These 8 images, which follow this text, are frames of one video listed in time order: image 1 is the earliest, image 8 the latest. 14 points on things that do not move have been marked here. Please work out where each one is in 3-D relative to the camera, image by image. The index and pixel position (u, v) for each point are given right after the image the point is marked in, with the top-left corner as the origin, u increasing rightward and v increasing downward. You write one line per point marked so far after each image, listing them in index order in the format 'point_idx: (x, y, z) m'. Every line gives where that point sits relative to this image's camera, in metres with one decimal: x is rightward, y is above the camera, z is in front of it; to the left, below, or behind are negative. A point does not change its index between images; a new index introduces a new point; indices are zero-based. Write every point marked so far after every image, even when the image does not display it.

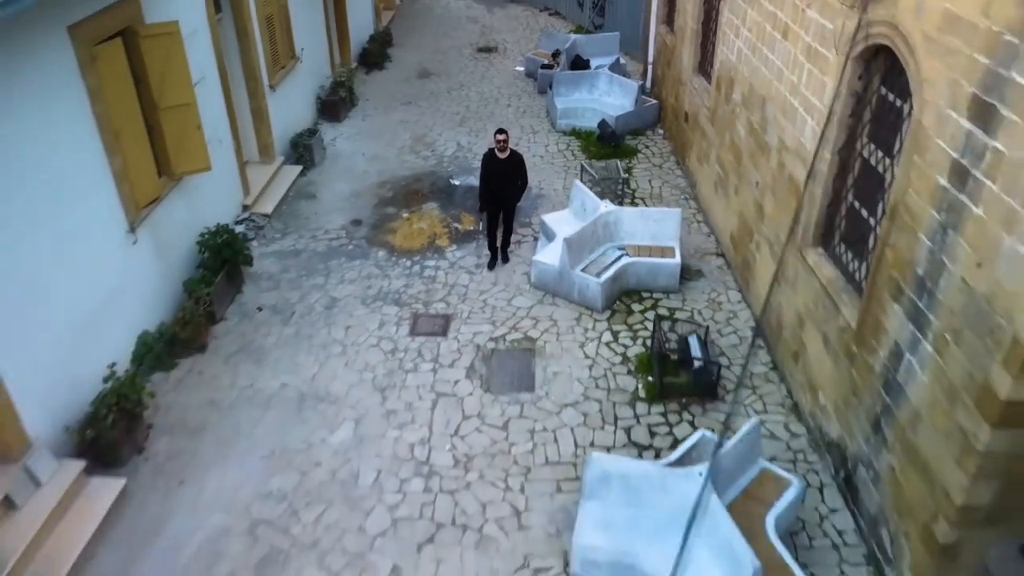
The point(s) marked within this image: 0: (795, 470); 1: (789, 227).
0: (+1.8, -1.2, +5.2) m
1: (+2.0, +0.4, +5.7) m
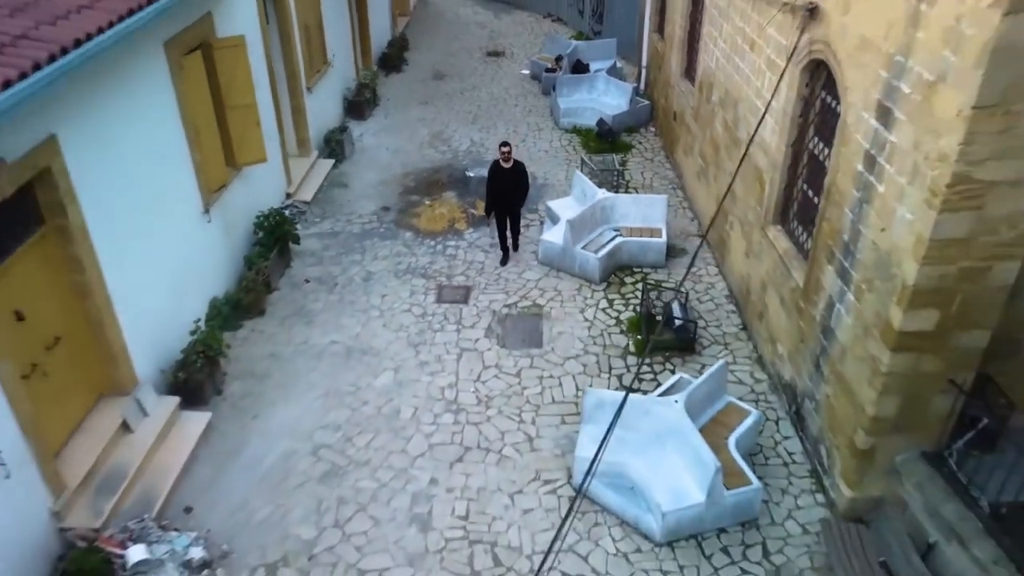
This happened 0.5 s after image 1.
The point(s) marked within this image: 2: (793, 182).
0: (+1.9, -0.9, +6.4) m
1: (+2.1, +0.7, +6.9) m
2: (+2.2, +0.8, +6.4) m
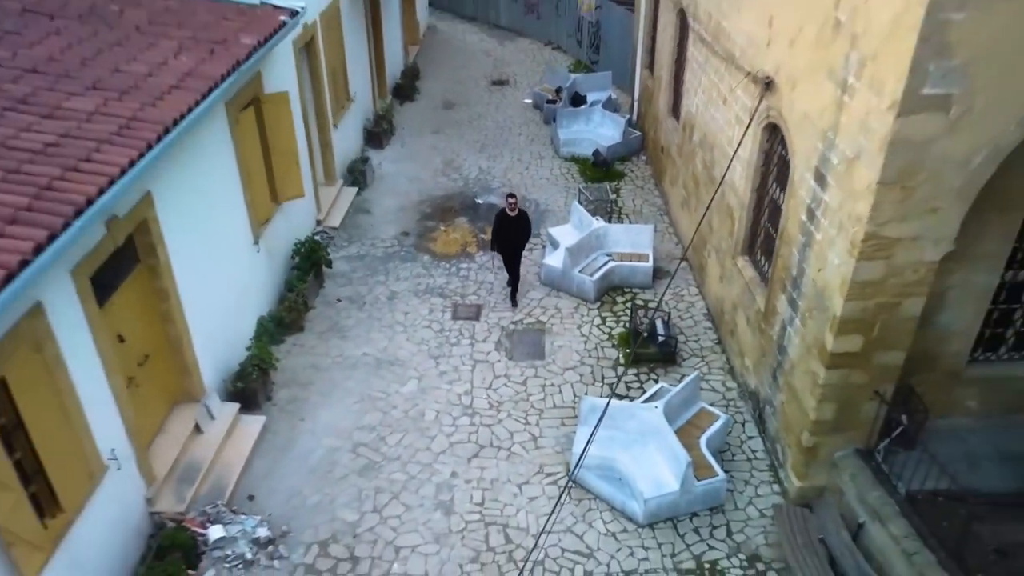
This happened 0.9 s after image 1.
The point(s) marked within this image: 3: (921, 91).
0: (+2.0, -1.1, +7.5) m
1: (+2.1, +0.5, +8.0) m
2: (+2.3, +0.6, +7.5) m
3: (+2.3, +1.1, +4.6) m
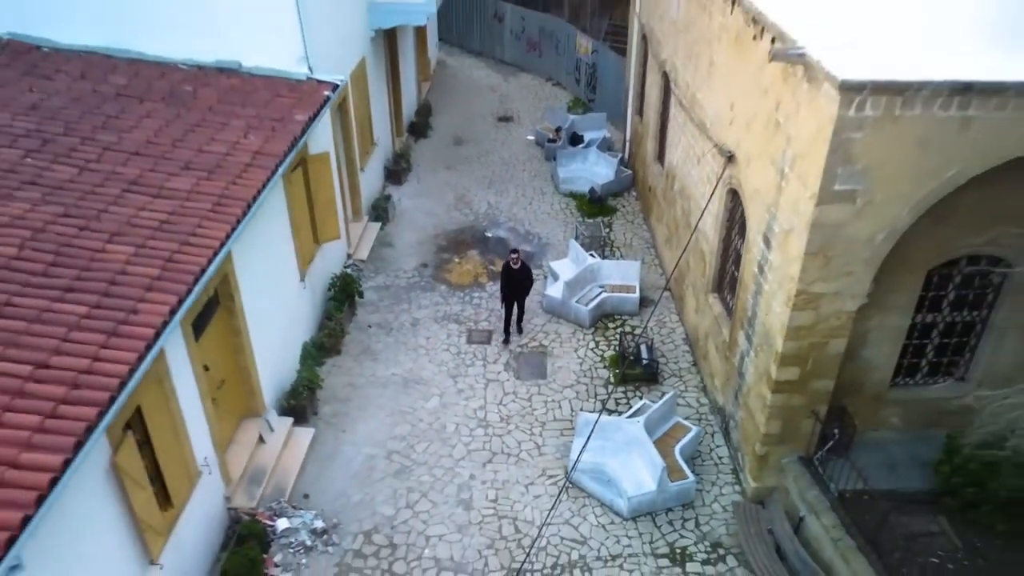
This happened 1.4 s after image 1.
0: (+2.1, -1.5, +9.0) m
1: (+2.2, +0.1, +9.5) m
2: (+2.3, +0.3, +9.0) m
3: (+2.4, +0.8, +6.1) m
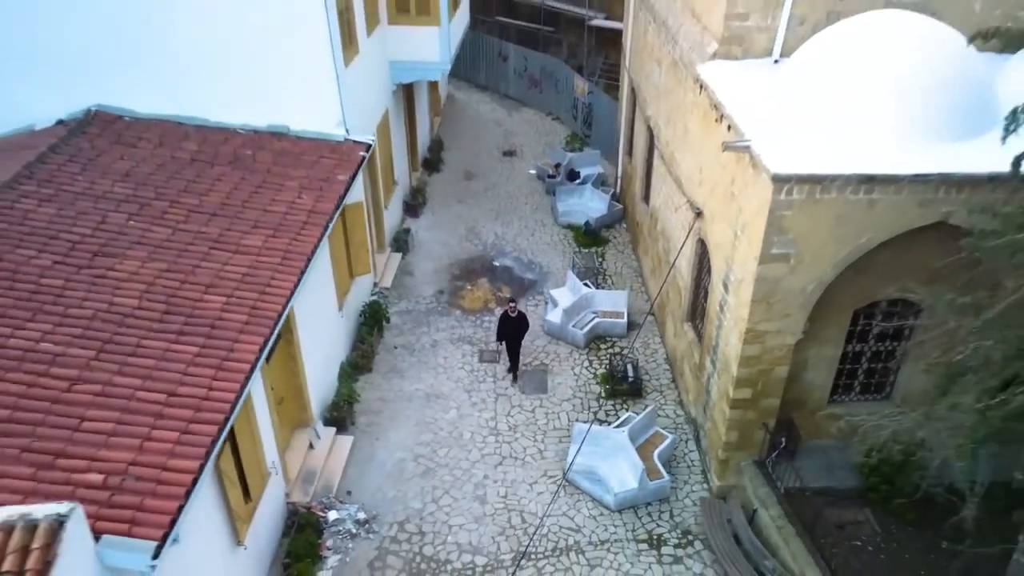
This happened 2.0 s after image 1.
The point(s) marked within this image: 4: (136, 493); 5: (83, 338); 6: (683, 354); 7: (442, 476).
0: (+2.2, -1.9, +10.7) m
1: (+2.3, -0.3, +11.2) m
2: (+2.4, -0.1, +10.7) m
3: (+2.5, +0.4, +7.8) m
4: (-2.7, -1.5, +6.0) m
5: (-3.8, -0.5, +7.2) m
6: (+2.3, -0.9, +11.0) m
7: (-0.9, -2.3, +10.2) m
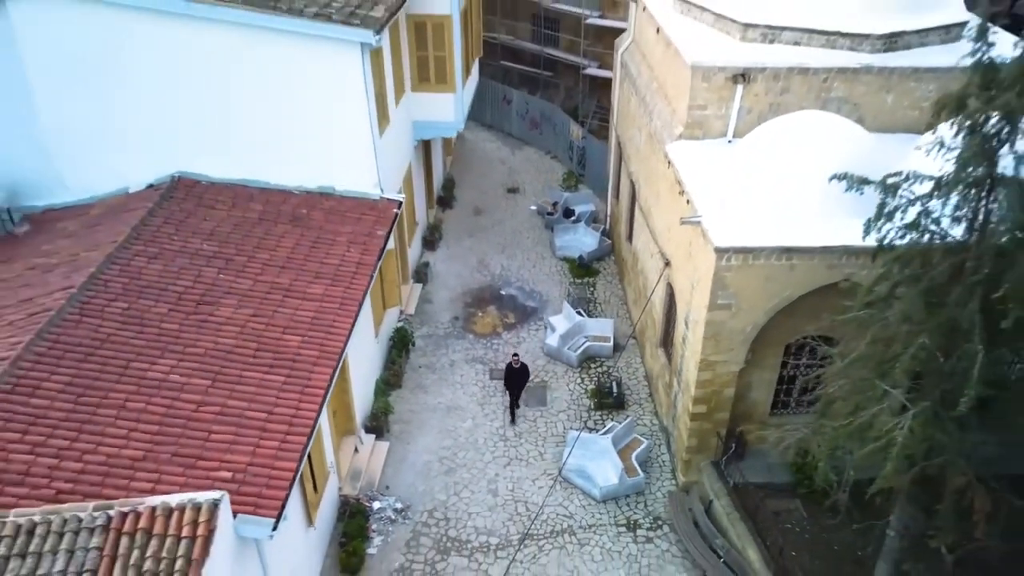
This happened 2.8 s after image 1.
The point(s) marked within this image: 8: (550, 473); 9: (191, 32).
0: (+2.3, -2.4, +13.2) m
1: (+2.4, -0.8, +13.7) m
2: (+2.5, -0.7, +13.1) m
3: (+2.6, -0.2, +10.3) m
4: (-2.7, -2.0, +8.4) m
5: (-3.7, -1.0, +9.7) m
6: (+2.4, -1.4, +13.4) m
7: (-0.8, -2.9, +12.6) m
8: (+0.6, -2.9, +12.6) m
9: (-4.7, +3.7, +12.0) m
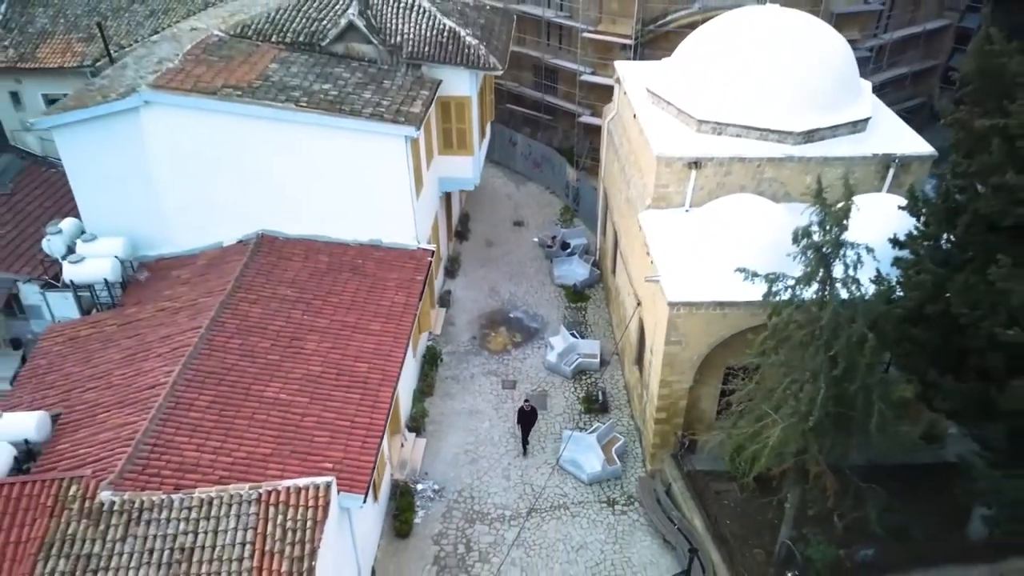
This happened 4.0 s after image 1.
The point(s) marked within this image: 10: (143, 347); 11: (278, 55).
0: (+2.4, -3.1, +17.1) m
1: (+2.6, -1.5, +17.5) m
2: (+2.7, -1.3, +17.0) m
3: (+2.8, -0.9, +14.1) m
4: (-2.5, -2.8, +12.3) m
5: (-3.5, -1.7, +13.5) m
6: (+2.6, -2.1, +17.3) m
7: (-0.6, -3.6, +16.5) m
8: (+0.8, -3.6, +16.5) m
9: (-4.5, +3.1, +15.8) m
10: (-6.6, -1.1, +14.4) m
11: (-5.0, +5.0, +17.4) m
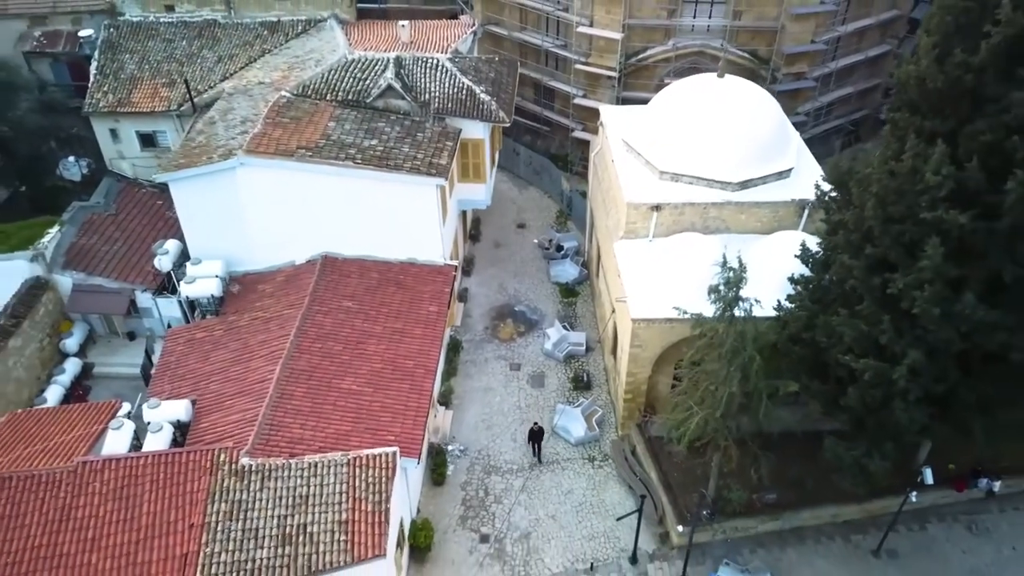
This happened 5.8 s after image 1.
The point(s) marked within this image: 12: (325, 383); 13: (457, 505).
0: (+2.6, -3.3, +22.5) m
1: (+2.7, -1.7, +22.8) m
2: (+2.8, -1.6, +22.3) m
3: (+2.9, -1.3, +19.4) m
4: (-2.3, -3.4, +17.7) m
5: (-3.4, -2.2, +18.8) m
6: (+2.7, -2.3, +22.6) m
7: (-0.5, -3.8, +21.9) m
8: (+0.9, -3.8, +21.9) m
9: (-4.4, +2.7, +20.7) m
10: (-6.4, -1.5, +19.7) m
11: (-4.9, +4.8, +22.2) m
12: (-4.3, -2.2, +18.7) m
13: (-1.4, -5.3, +19.8) m
